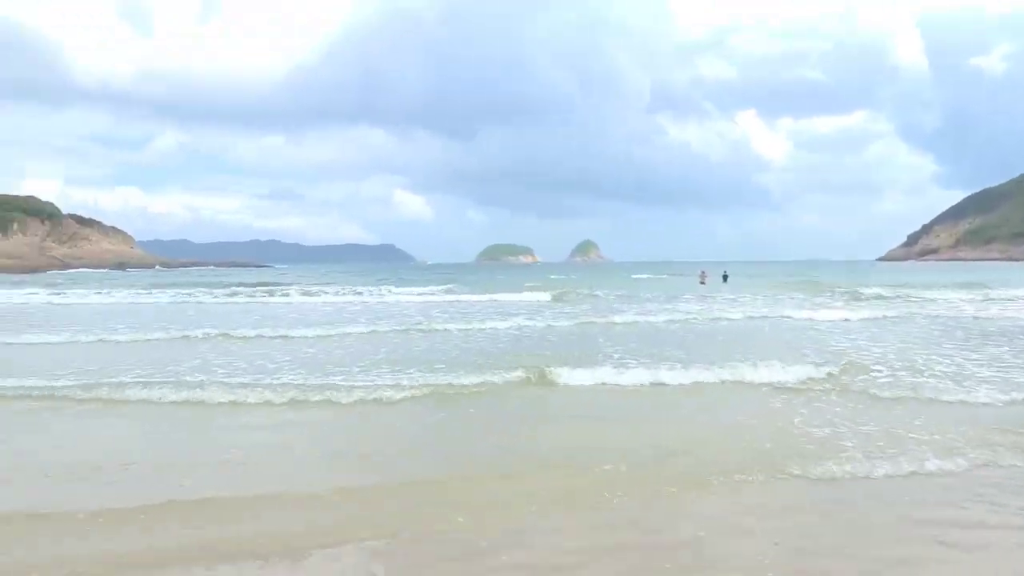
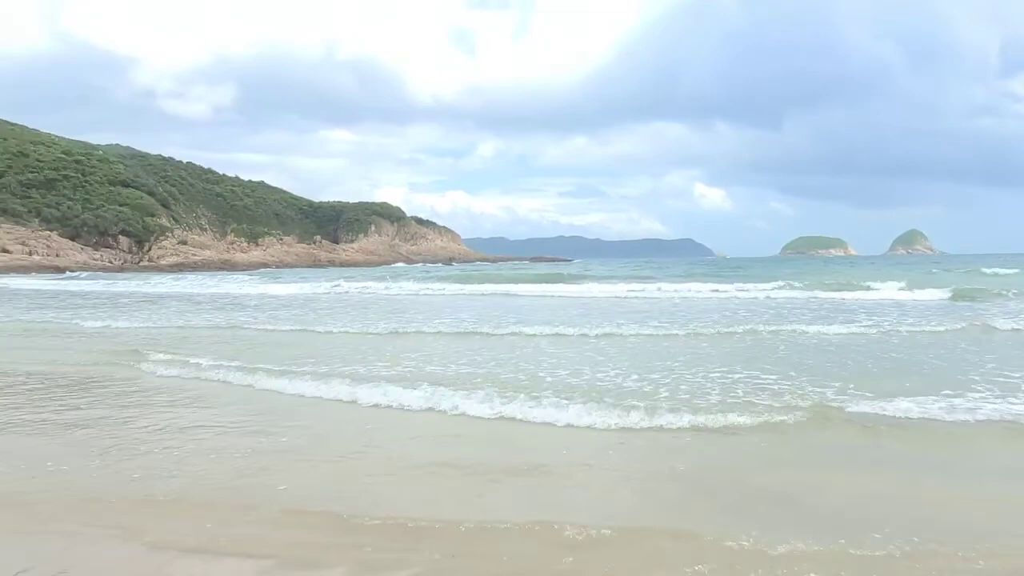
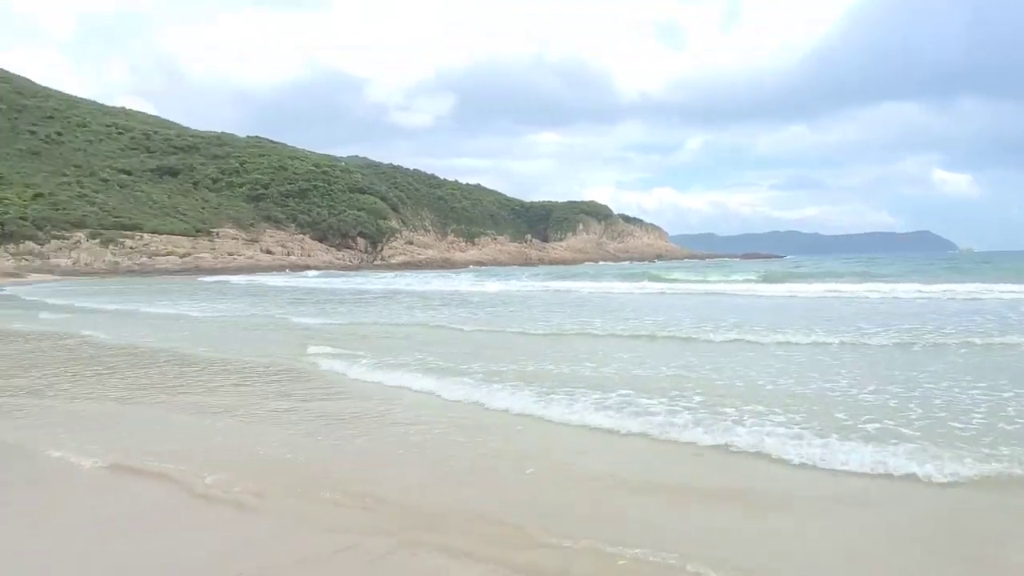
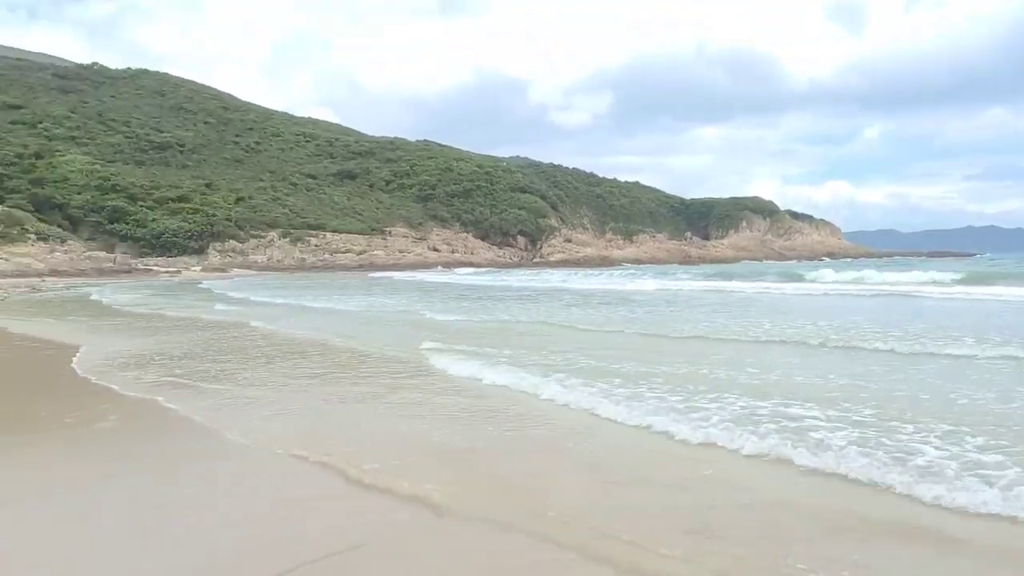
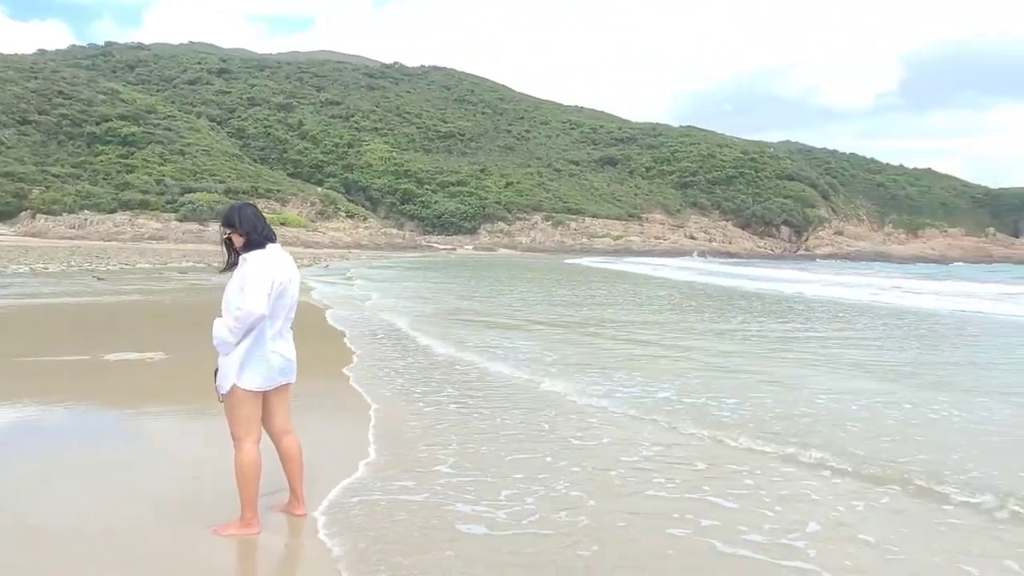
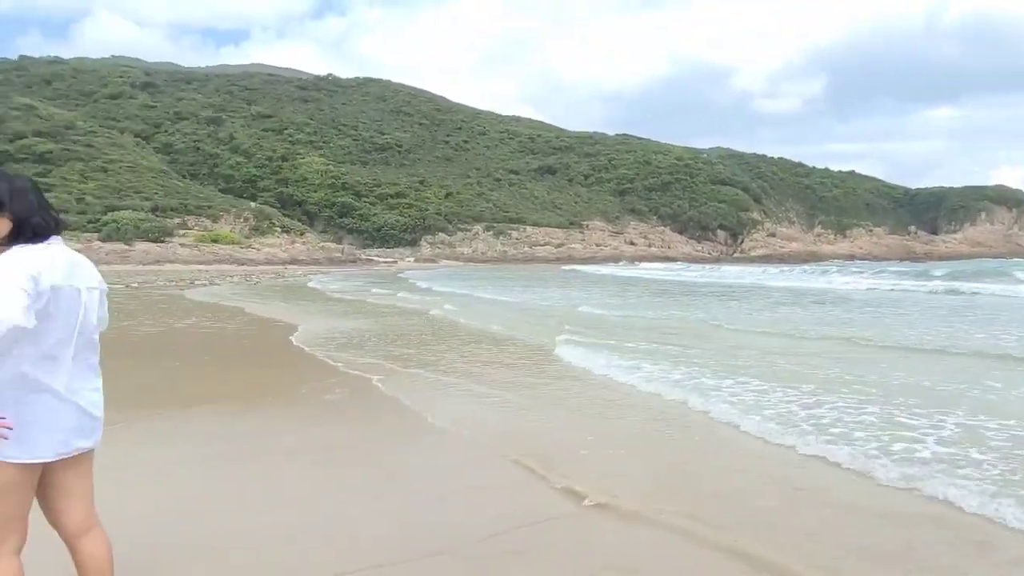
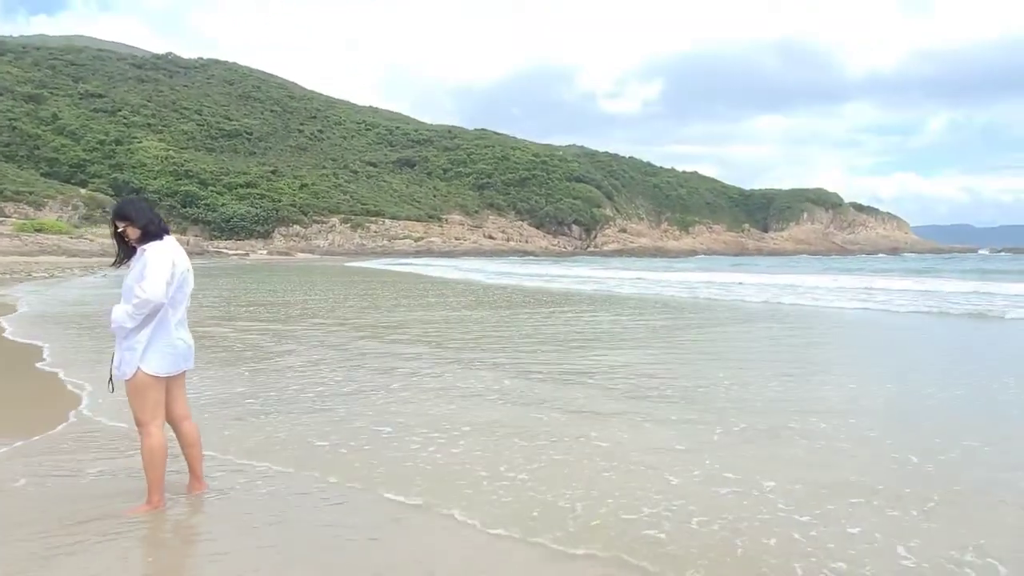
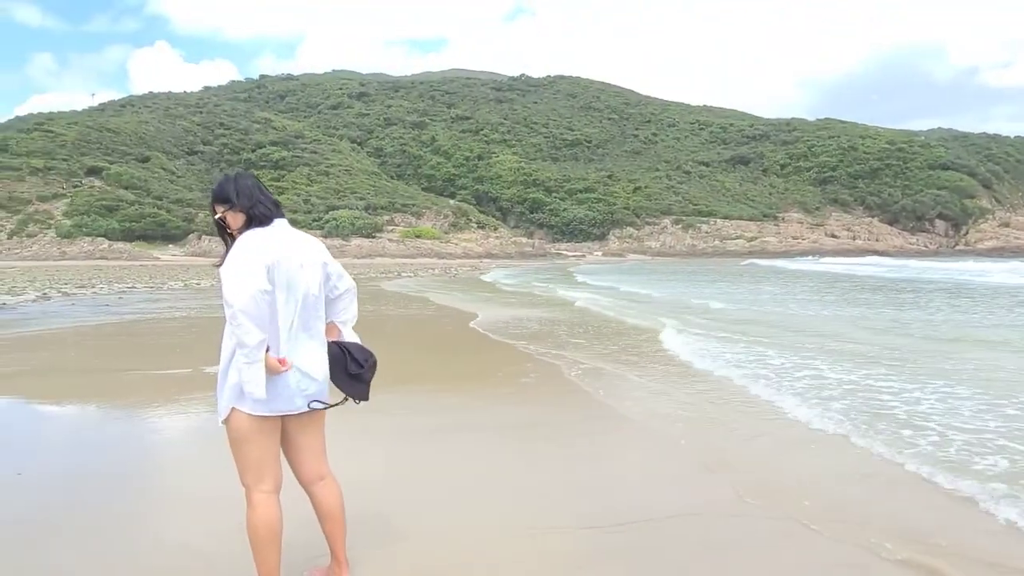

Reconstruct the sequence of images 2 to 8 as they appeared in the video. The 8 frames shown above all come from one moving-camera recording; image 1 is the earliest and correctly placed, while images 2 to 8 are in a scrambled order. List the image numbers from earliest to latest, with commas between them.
2, 3, 4, 6, 8, 5, 7
